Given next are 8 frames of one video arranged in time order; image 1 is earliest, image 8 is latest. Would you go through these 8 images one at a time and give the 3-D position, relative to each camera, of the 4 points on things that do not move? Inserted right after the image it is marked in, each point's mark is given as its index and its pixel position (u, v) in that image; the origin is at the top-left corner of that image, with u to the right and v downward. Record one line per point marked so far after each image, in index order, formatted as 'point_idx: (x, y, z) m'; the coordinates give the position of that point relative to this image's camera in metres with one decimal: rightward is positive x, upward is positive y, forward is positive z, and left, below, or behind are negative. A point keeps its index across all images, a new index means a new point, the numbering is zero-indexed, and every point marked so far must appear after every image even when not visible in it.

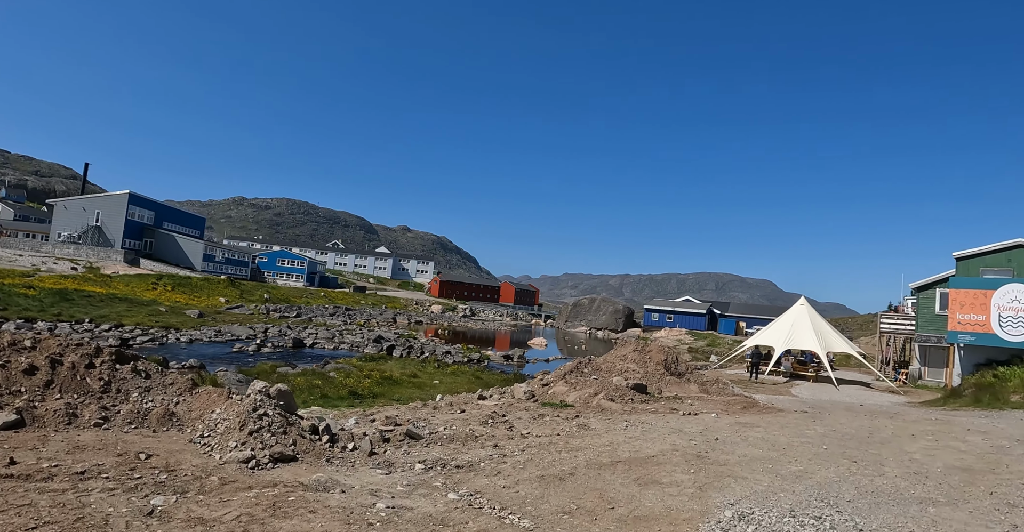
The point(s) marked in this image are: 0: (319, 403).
0: (-6.2, -4.4, +18.9) m
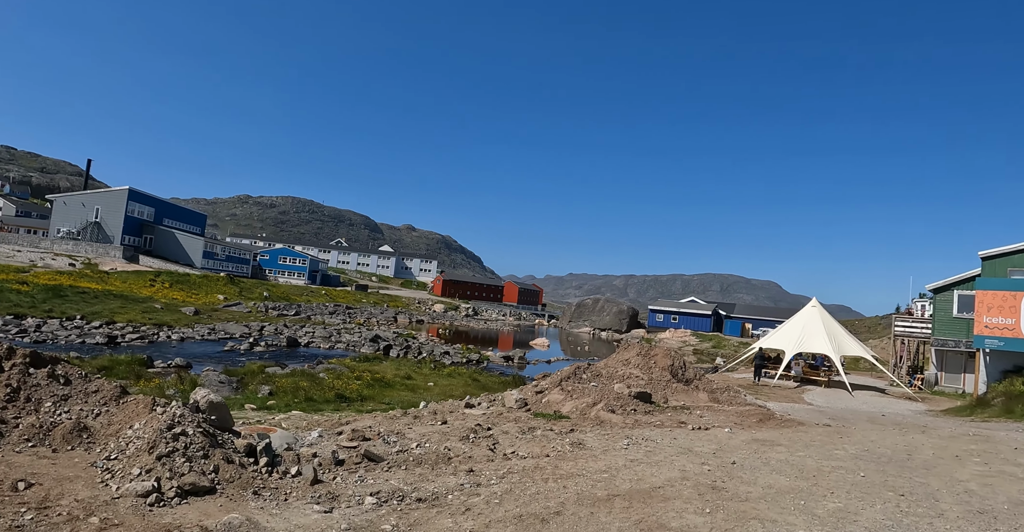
0: (-6.3, -4.2, +17.8) m
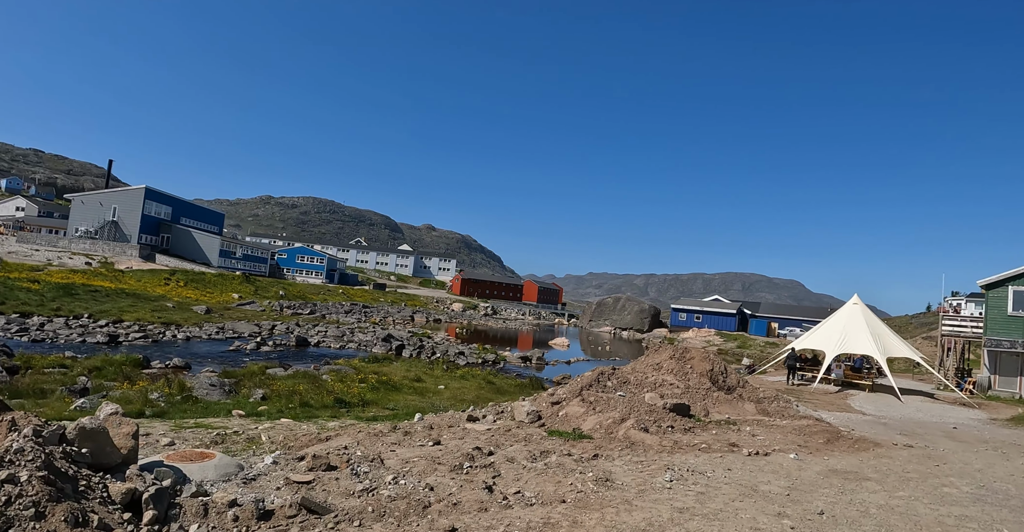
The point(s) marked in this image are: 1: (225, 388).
0: (-5.9, -4.0, +16.2) m
1: (-9.1, -3.9, +18.7) m
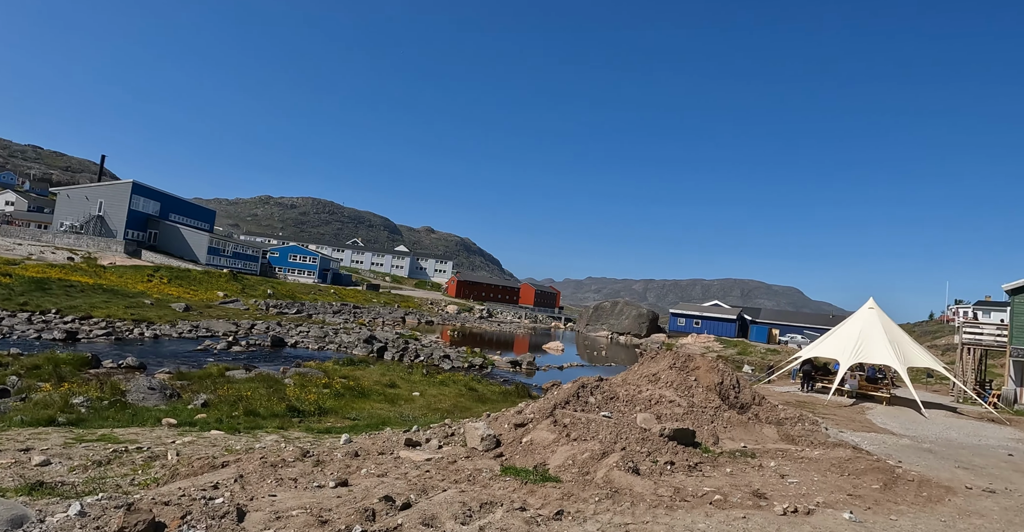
0: (-6.5, -3.7, +14.0) m
1: (-9.7, -3.6, +16.5) m
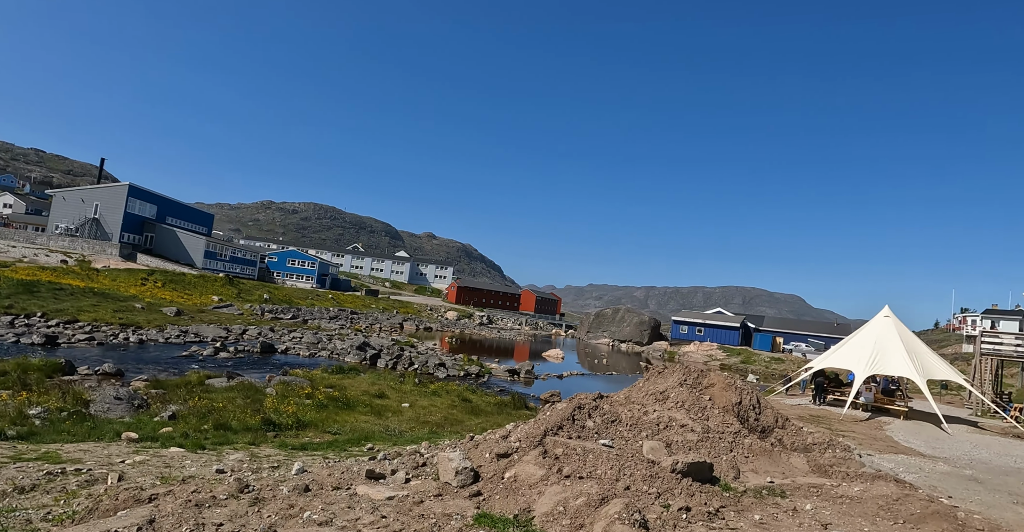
0: (-6.7, -3.8, +12.9) m
1: (-9.9, -3.6, +15.4) m
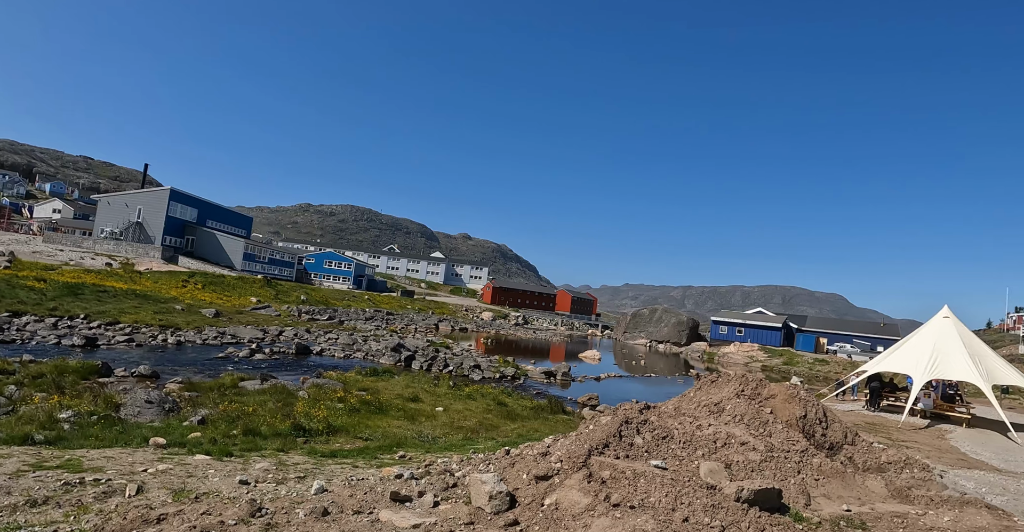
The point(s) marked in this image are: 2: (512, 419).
0: (-5.9, -3.8, +12.5) m
1: (-9.0, -3.6, +15.2) m
2: (-0.1, -4.8, +18.4) m
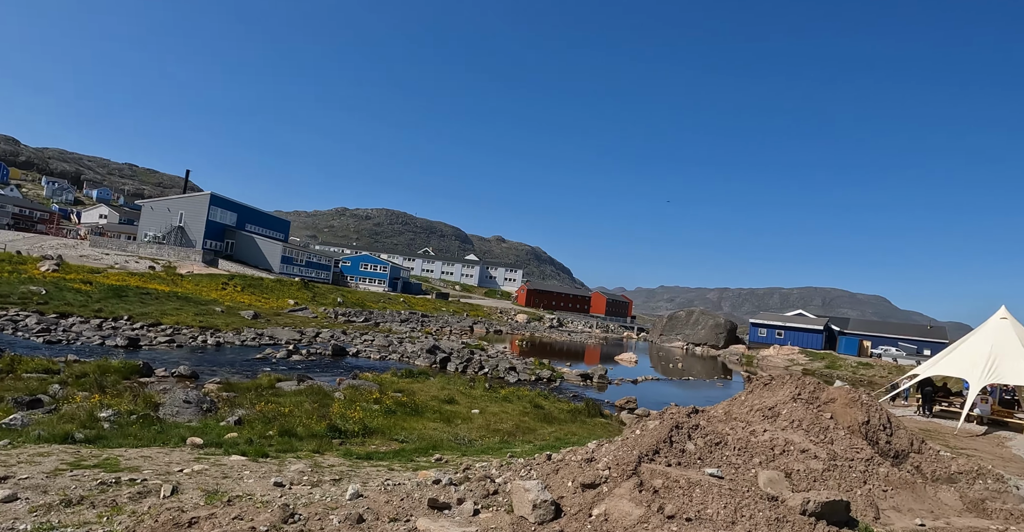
0: (-5.1, -3.8, +12.5) m
1: (-8.1, -3.6, +15.3) m
2: (+1.0, -4.8, +18.0) m
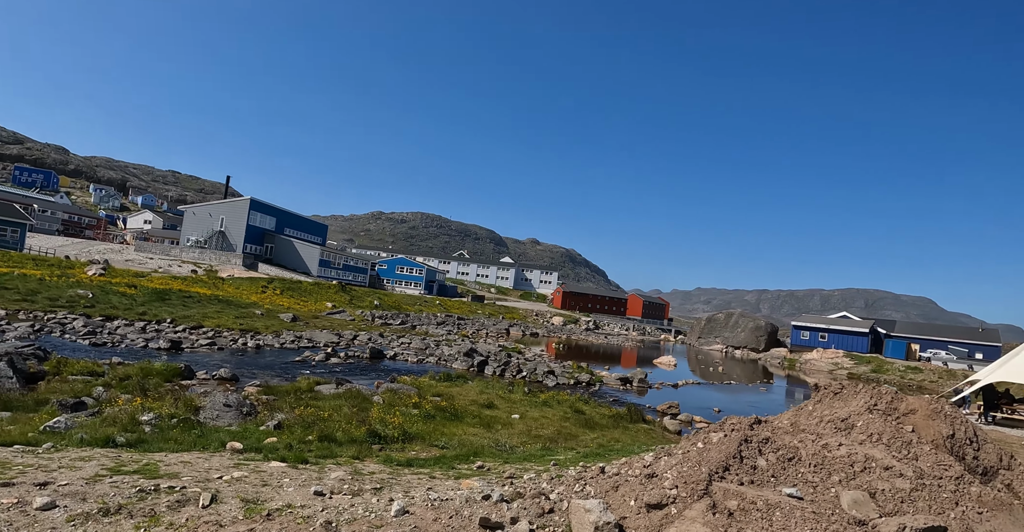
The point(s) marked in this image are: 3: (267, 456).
0: (-4.2, -3.8, +12.3) m
1: (-7.0, -3.7, +15.2) m
2: (+2.2, -4.8, +17.5) m
3: (-4.7, -3.7, +11.3) m
